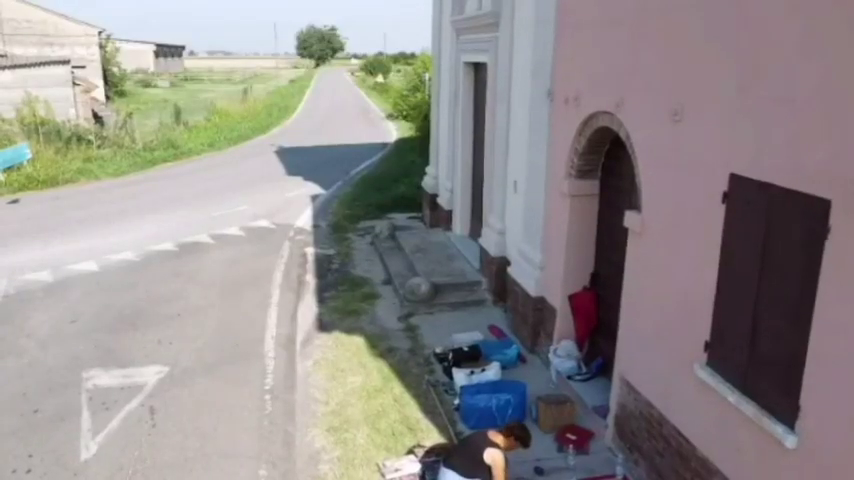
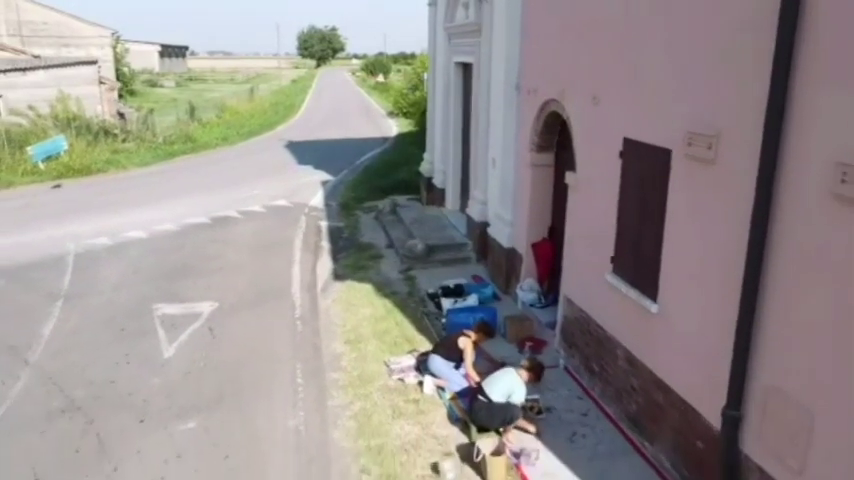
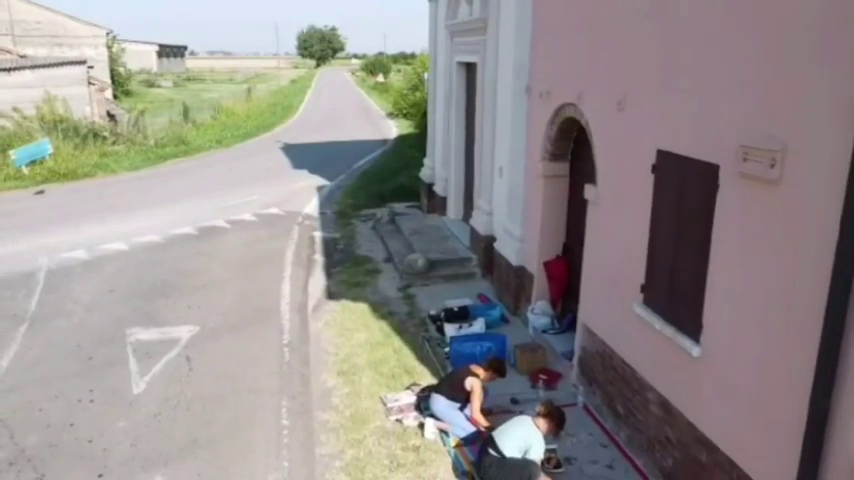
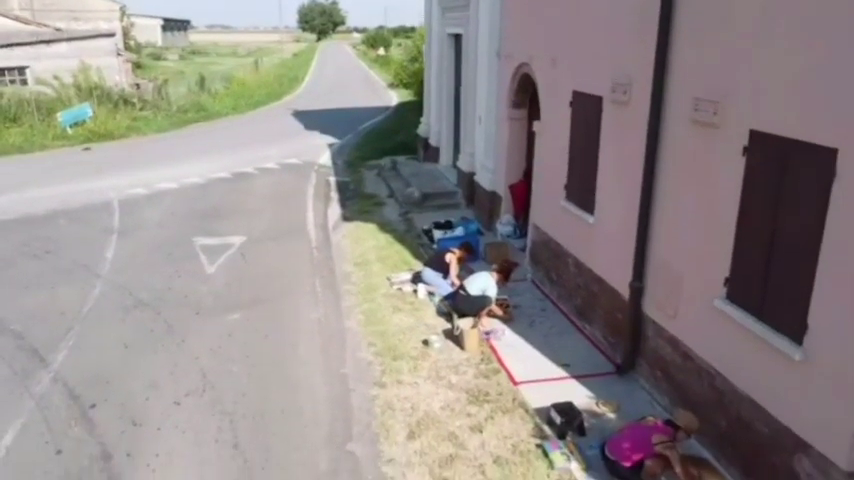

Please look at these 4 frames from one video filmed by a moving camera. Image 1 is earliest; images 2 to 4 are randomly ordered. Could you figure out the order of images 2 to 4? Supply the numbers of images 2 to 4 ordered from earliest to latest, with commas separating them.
3, 2, 4
